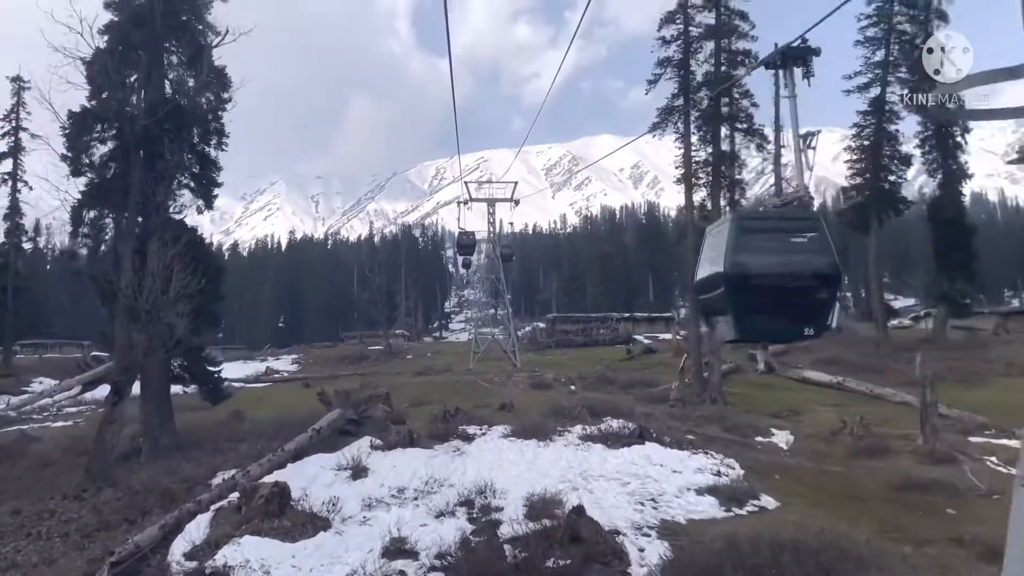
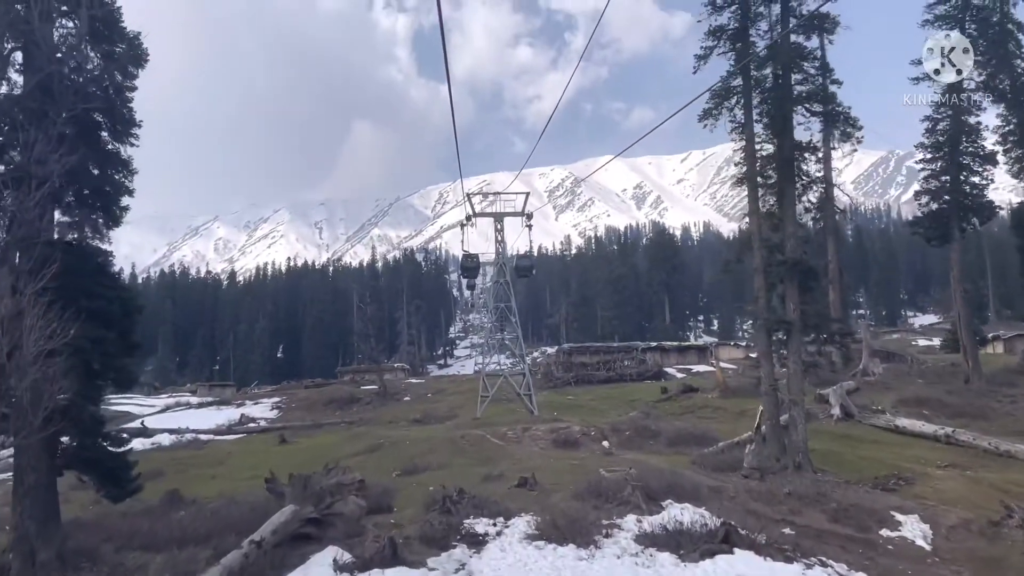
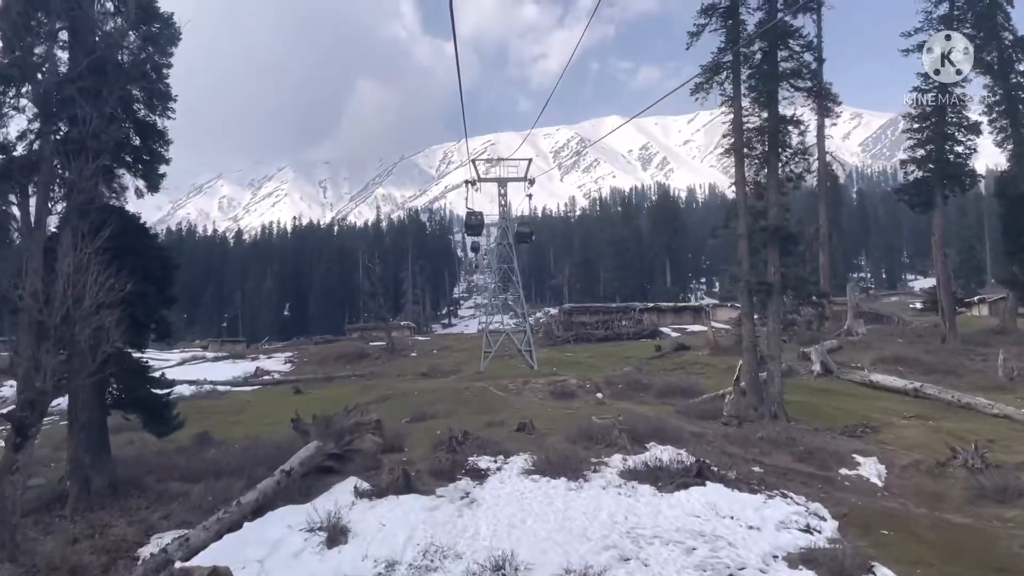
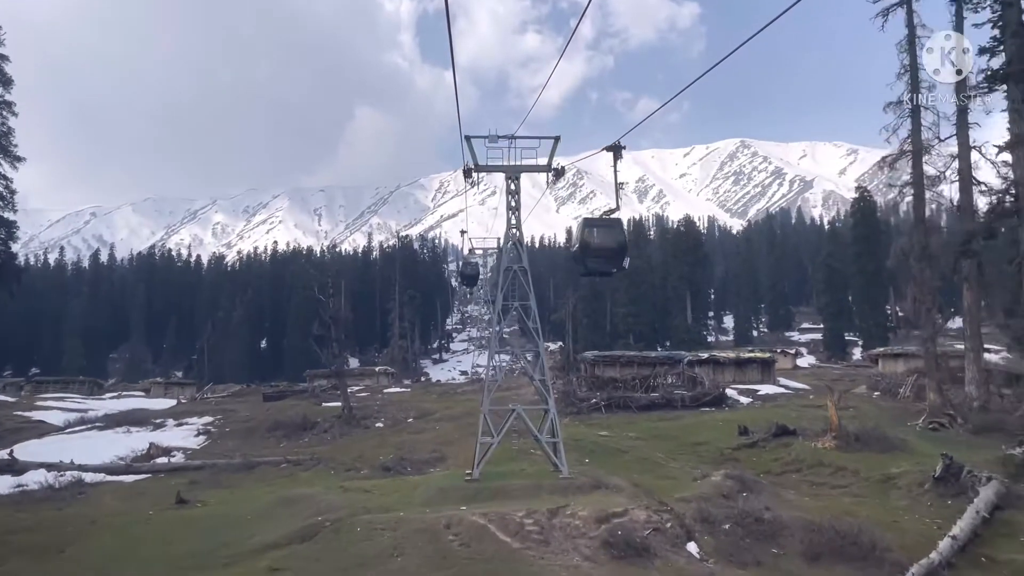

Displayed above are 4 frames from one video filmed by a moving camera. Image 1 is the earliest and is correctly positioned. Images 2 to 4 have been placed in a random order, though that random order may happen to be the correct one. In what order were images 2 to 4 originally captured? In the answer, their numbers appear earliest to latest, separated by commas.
3, 2, 4
